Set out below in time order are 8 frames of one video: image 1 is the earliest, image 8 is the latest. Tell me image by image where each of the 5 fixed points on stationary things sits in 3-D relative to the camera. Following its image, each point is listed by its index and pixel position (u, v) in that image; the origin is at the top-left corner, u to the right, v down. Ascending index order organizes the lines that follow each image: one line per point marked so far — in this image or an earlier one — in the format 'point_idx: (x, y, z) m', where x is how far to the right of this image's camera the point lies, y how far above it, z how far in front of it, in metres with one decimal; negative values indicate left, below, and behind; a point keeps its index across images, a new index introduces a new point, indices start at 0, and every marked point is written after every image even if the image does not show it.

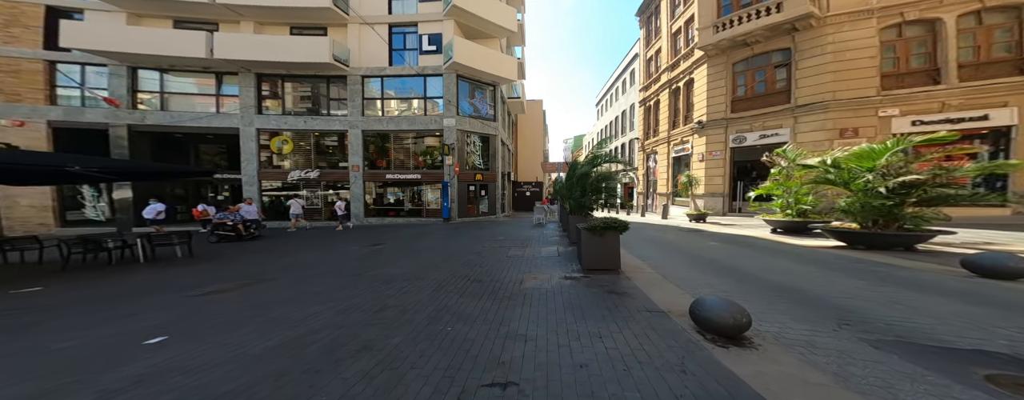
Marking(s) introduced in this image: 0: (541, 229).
0: (+0.7, -1.1, +10.5) m
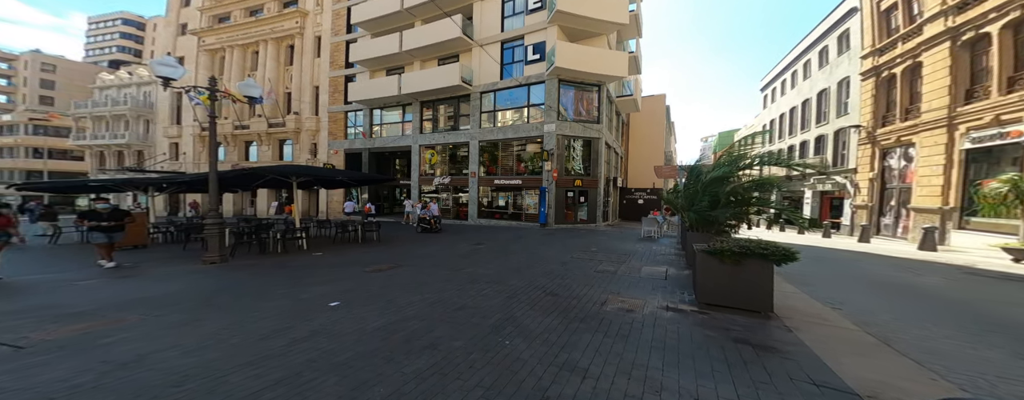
0: (+4.3, -1.4, +9.4) m
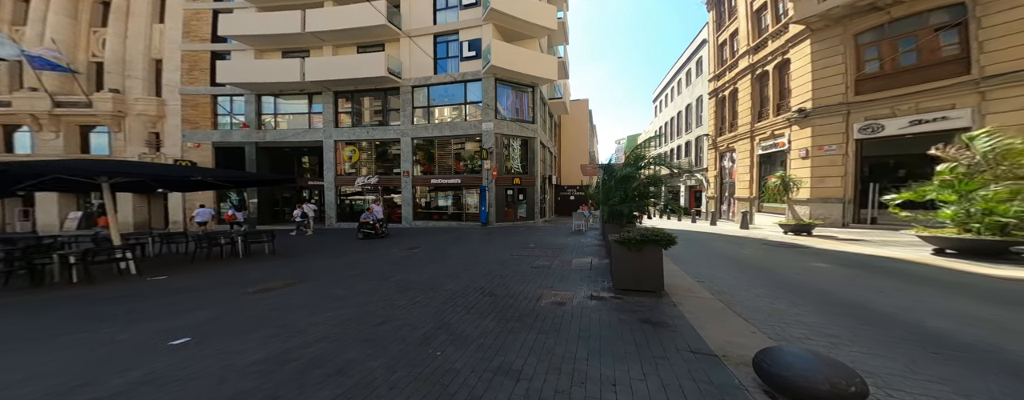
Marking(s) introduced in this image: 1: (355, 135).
0: (+2.3, -1.2, +10.1) m
1: (-8.1, +3.5, +15.7) m
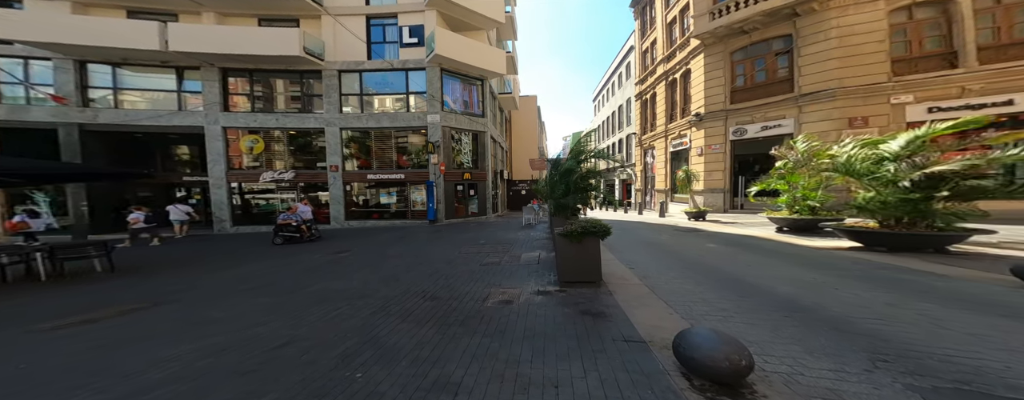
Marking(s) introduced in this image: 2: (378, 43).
0: (+0.7, -1.0, +10.3) m
1: (-10.5, +3.7, +14.1) m
2: (-6.0, +7.4, +14.3) m
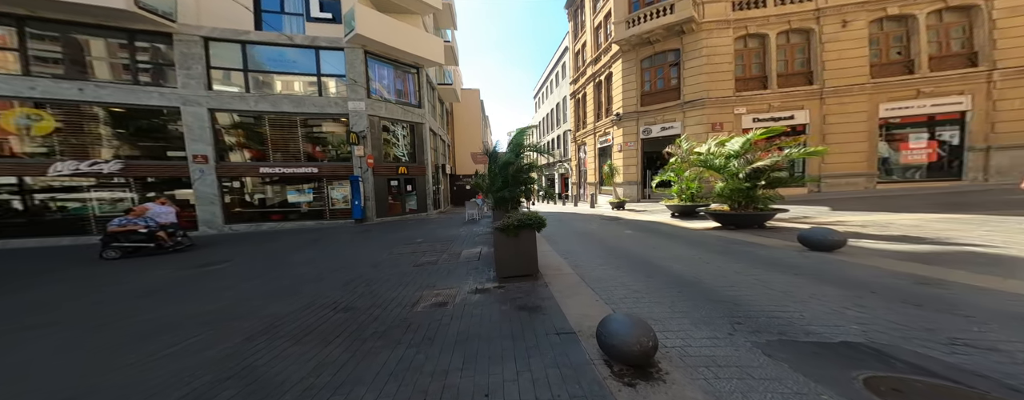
0: (-1.2, -0.8, +10.2) m
1: (-12.9, +3.6, +11.9) m
2: (-8.7, +7.5, +12.8) m
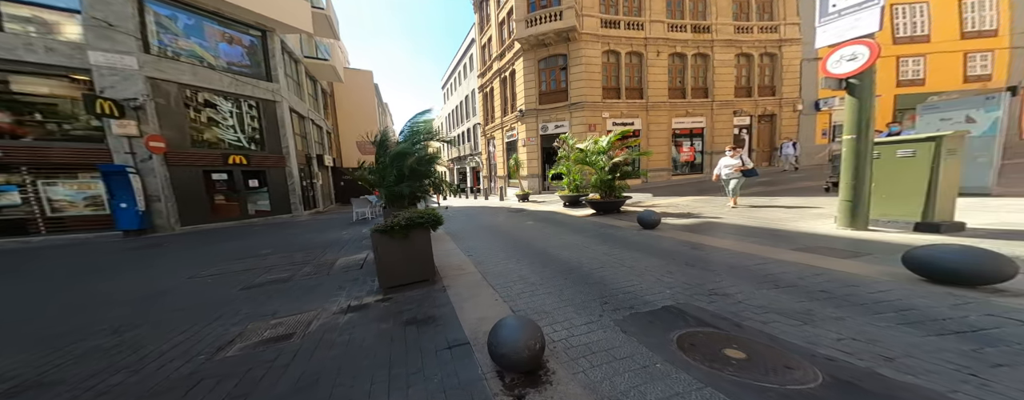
0: (-4.1, -0.7, +9.3) m
1: (-16.0, +3.4, +7.4) m
2: (-12.2, +7.4, +9.4) m
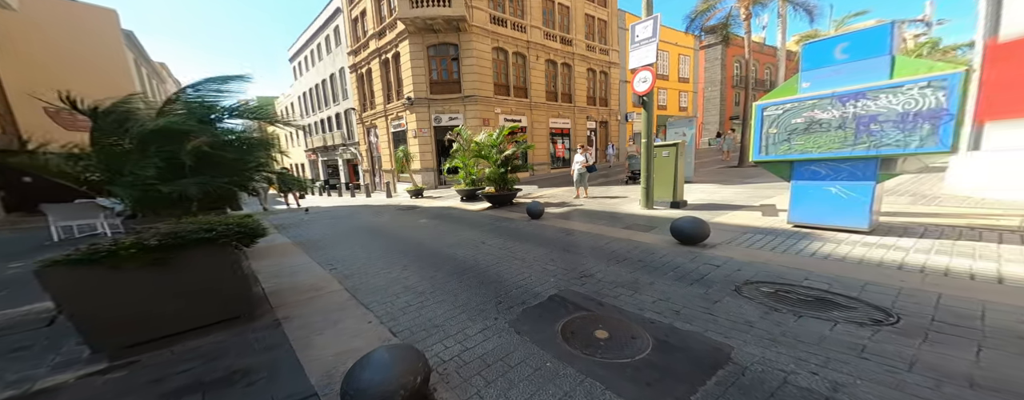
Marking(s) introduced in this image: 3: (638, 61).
0: (-6.9, -0.8, +7.2) m
1: (-17.7, +2.8, +1.5) m
2: (-14.9, +6.9, +4.5) m
3: (+3.5, +3.8, +8.3) m
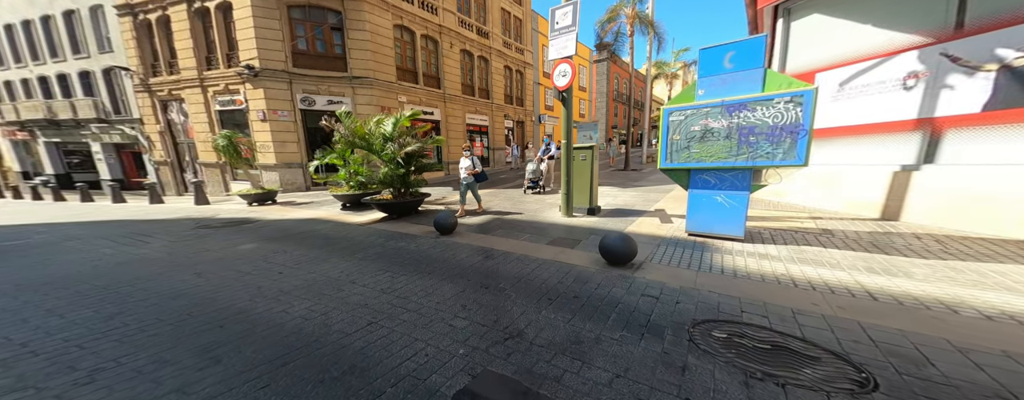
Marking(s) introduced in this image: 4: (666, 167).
0: (-8.4, -1.1, +3.4) m
1: (-17.2, +2.4, -5.1) m
2: (-15.4, +6.6, -1.5) m
3: (+1.2, +3.6, +7.4) m
4: (+3.3, +0.7, +6.2) m
